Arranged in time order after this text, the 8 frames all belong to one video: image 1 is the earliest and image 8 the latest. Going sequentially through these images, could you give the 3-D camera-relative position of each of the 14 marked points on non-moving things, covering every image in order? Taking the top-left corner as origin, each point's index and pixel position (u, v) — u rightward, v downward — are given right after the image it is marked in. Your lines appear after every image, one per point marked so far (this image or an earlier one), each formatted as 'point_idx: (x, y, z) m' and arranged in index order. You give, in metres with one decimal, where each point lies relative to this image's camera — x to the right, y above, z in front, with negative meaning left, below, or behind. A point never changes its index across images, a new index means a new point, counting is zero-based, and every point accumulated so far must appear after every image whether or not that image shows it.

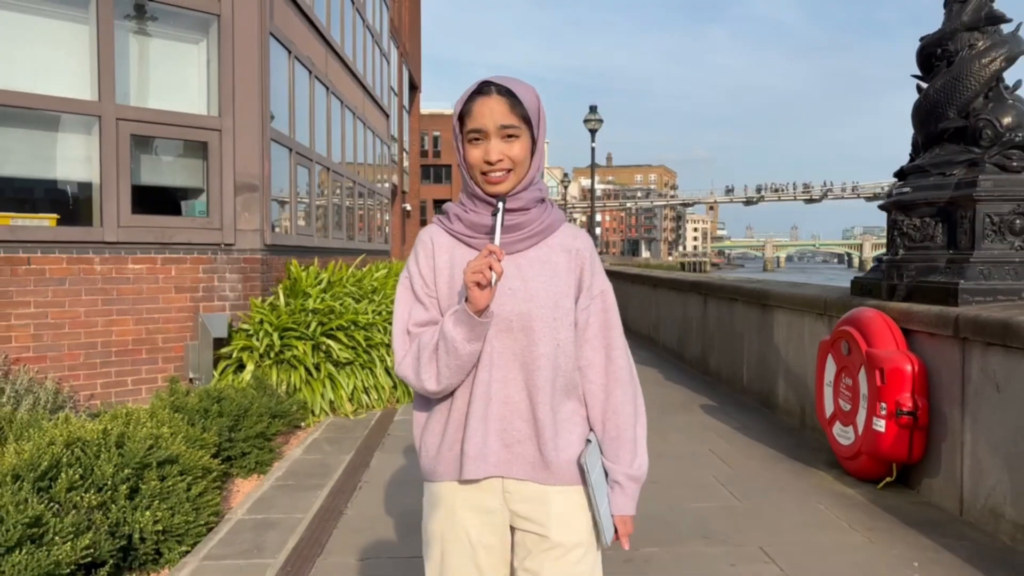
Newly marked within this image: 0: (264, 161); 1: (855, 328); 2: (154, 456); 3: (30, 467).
0: (-2.4, +1.2, +7.9) m
1: (+2.0, -0.2, +4.8) m
2: (-1.9, -0.9, +4.3) m
3: (-2.2, -0.8, +3.7) m
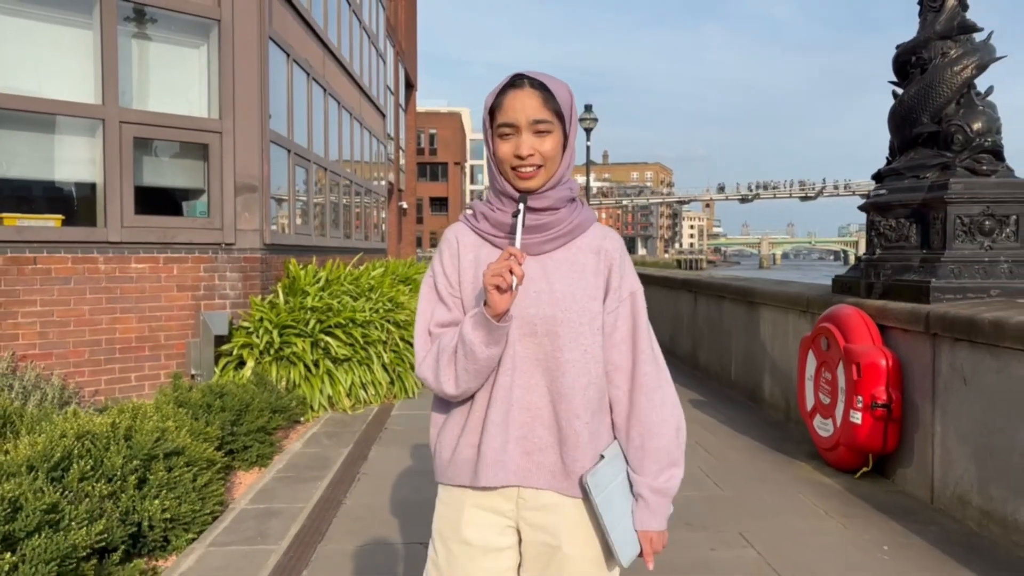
0: (-2.4, +1.2, +8.1) m
1: (+2.0, -0.2, +5.0) m
2: (-1.9, -0.9, +4.5) m
3: (-2.3, -0.8, +3.9) m
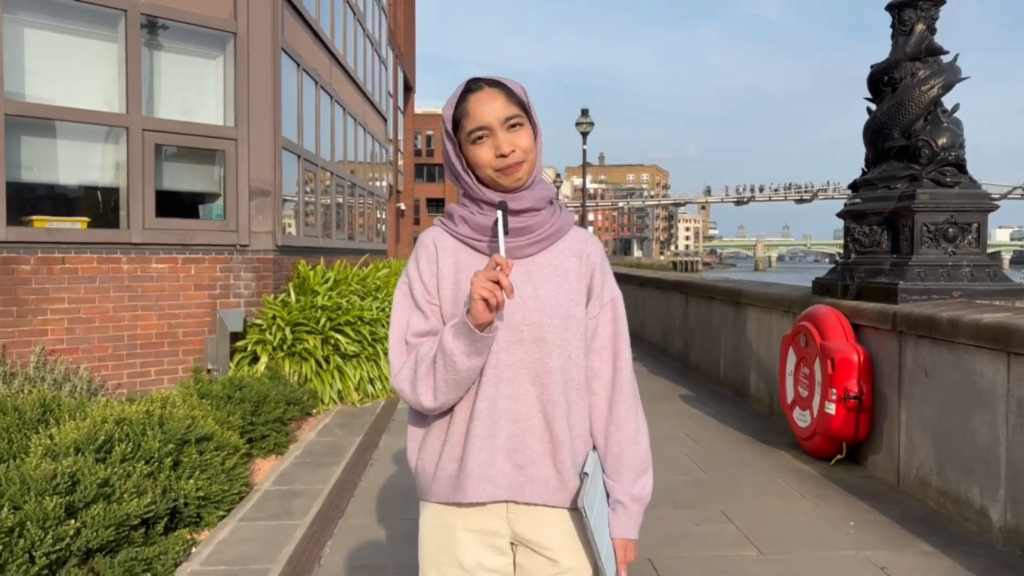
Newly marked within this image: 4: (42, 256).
0: (-2.4, +1.2, +8.5) m
1: (+2.0, -0.2, +5.4) m
2: (-1.9, -0.9, +4.9) m
3: (-2.2, -0.8, +4.3) m
4: (-3.9, +0.3, +6.8) m
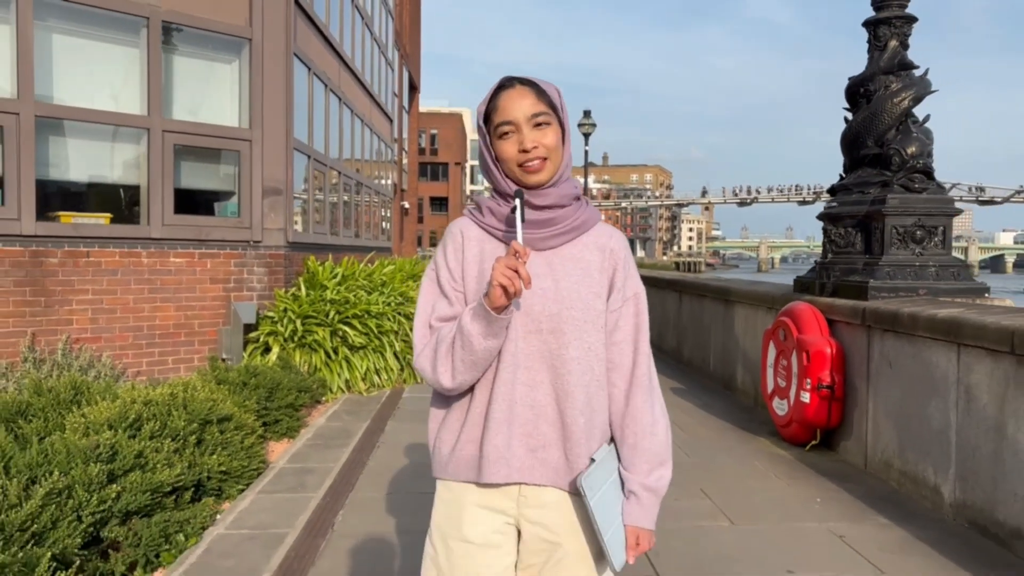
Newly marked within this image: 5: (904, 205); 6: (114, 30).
0: (-2.4, +1.3, +8.9) m
1: (+2.0, -0.2, +5.8) m
2: (-1.9, -0.8, +5.3) m
3: (-2.3, -0.8, +4.7) m
4: (-3.9, +0.3, +7.3) m
5: (+2.6, +0.6, +5.5) m
6: (-3.7, +2.4, +7.7) m
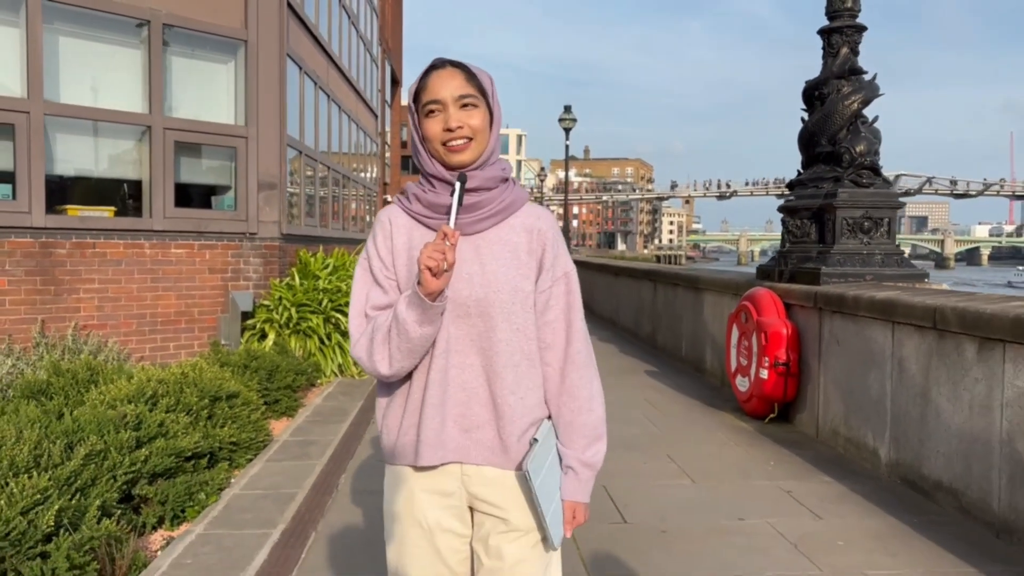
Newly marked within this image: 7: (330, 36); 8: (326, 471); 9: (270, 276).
0: (-2.6, +1.4, +9.3) m
1: (+1.8, -0.1, +6.3) m
2: (-2.0, -0.7, +5.7) m
3: (-2.3, -0.7, +5.2) m
4: (-4.1, +0.4, +7.7) m
5: (+2.5, +0.7, +6.0) m
6: (-3.9, +2.5, +8.1) m
7: (-2.8, +3.9, +12.6) m
8: (-1.2, -1.2, +5.1) m
9: (-2.7, +0.1, +9.1) m
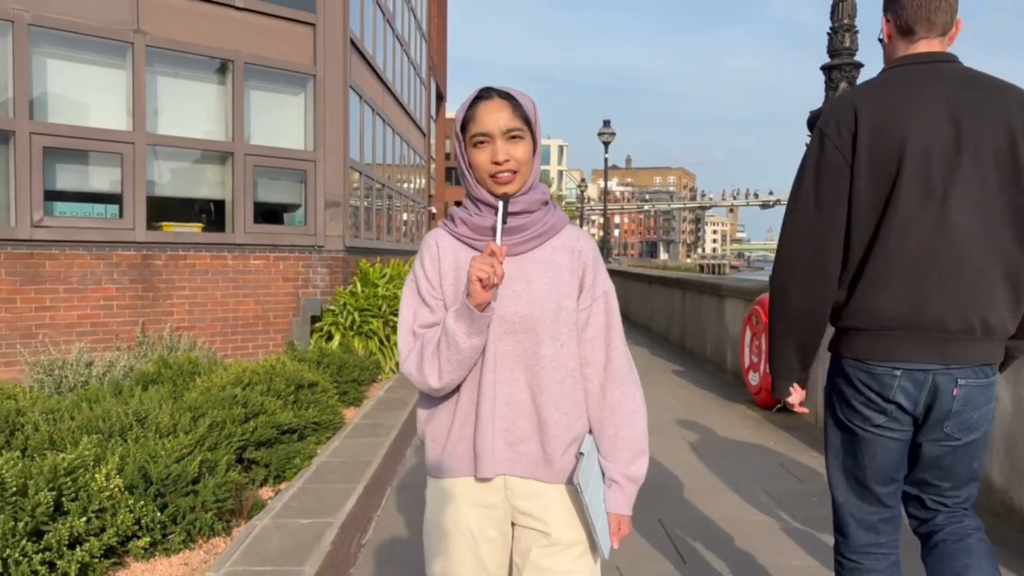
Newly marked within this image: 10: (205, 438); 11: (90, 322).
0: (-2.1, +1.3, +10.4) m
1: (+2.2, -0.2, +7.2) m
2: (-1.7, -0.8, +6.8) m
3: (-2.1, -0.7, +6.2) m
4: (-3.7, +0.4, +8.8) m
5: (+2.8, +0.6, +6.8) m
6: (-3.5, +2.4, +9.2) m
7: (-2.1, +3.7, +13.7) m
8: (-0.9, -1.2, +6.1) m
9: (-2.2, 0.0, +10.2) m
10: (-1.8, -0.9, +4.9) m
11: (-4.2, -0.3, +8.3) m
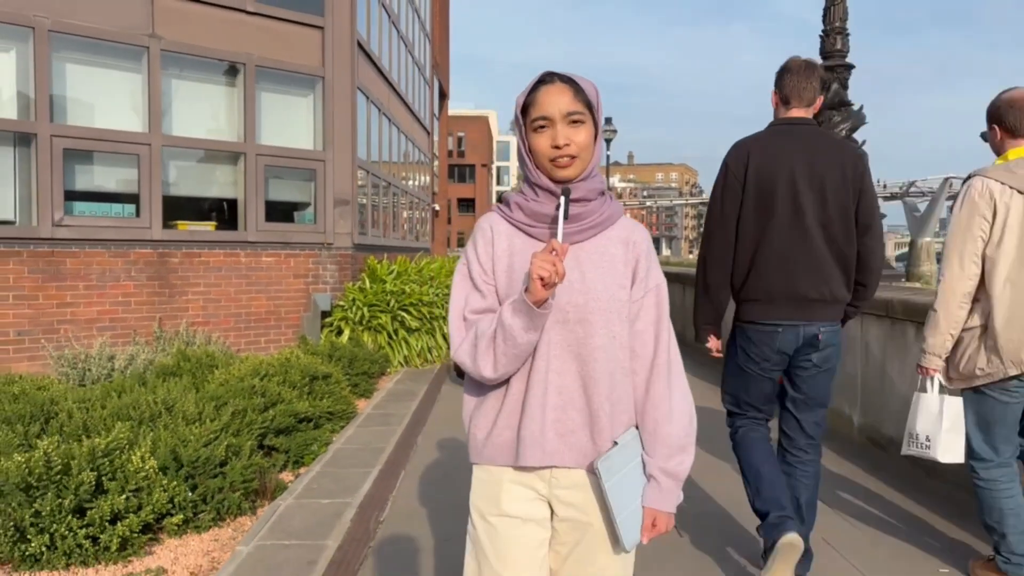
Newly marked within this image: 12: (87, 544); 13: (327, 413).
0: (-2.1, +1.4, +10.7) m
1: (+2.2, -0.1, +7.4) m
2: (-1.7, -0.7, +7.1) m
3: (-2.0, -0.7, +6.5) m
4: (-3.6, +0.4, +9.1) m
5: (+2.9, +0.7, +7.1) m
6: (-3.4, +2.5, +9.5) m
7: (-2.1, +3.8, +14.0) m
8: (-0.8, -1.2, +6.4) m
9: (-2.2, +0.1, +10.5) m
10: (-1.8, -0.9, +5.1) m
11: (-4.2, -0.3, +8.5) m
12: (-2.0, -1.2, +3.8) m
13: (-1.5, -1.0, +6.6) m
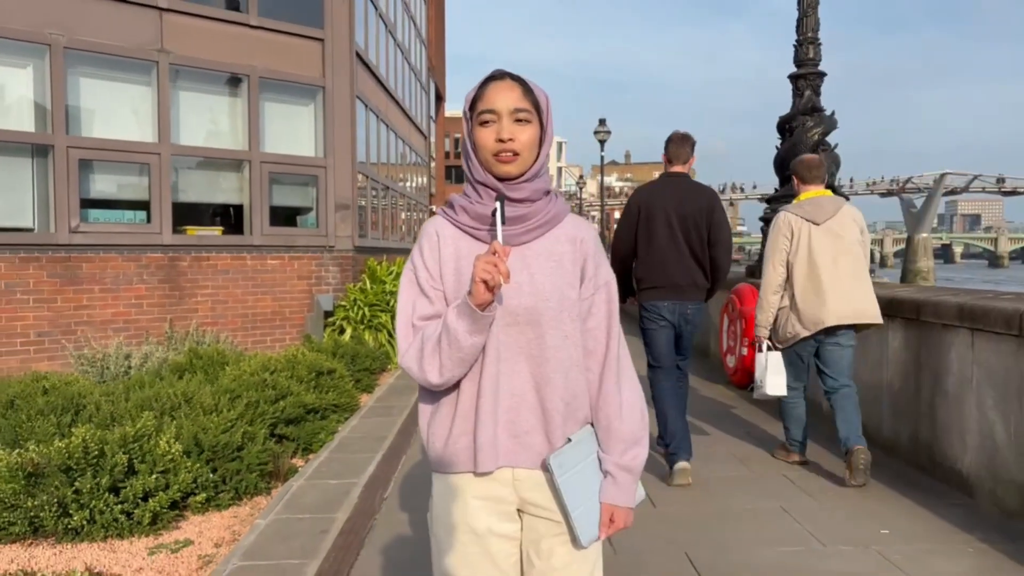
0: (-2.2, +1.4, +11.1) m
1: (+2.1, -0.1, +7.9) m
2: (-1.7, -0.7, +7.5) m
3: (-2.1, -0.7, +7.0) m
4: (-3.7, +0.4, +9.6) m
5: (+2.8, +0.7, +7.6) m
6: (-3.5, +2.5, +10.0) m
7: (-2.2, +3.8, +14.5) m
8: (-0.9, -1.2, +6.9) m
9: (-2.2, +0.1, +10.9) m
10: (-1.8, -0.9, +5.6) m
11: (-4.3, -0.3, +9.0) m
12: (-2.0, -1.2, +4.3) m
13: (-1.5, -1.0, +7.0) m
